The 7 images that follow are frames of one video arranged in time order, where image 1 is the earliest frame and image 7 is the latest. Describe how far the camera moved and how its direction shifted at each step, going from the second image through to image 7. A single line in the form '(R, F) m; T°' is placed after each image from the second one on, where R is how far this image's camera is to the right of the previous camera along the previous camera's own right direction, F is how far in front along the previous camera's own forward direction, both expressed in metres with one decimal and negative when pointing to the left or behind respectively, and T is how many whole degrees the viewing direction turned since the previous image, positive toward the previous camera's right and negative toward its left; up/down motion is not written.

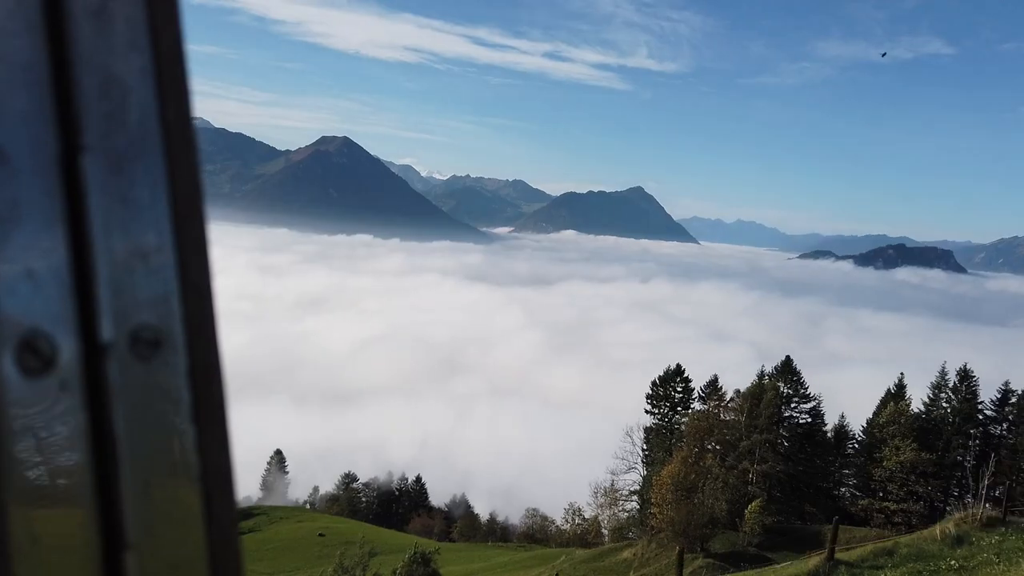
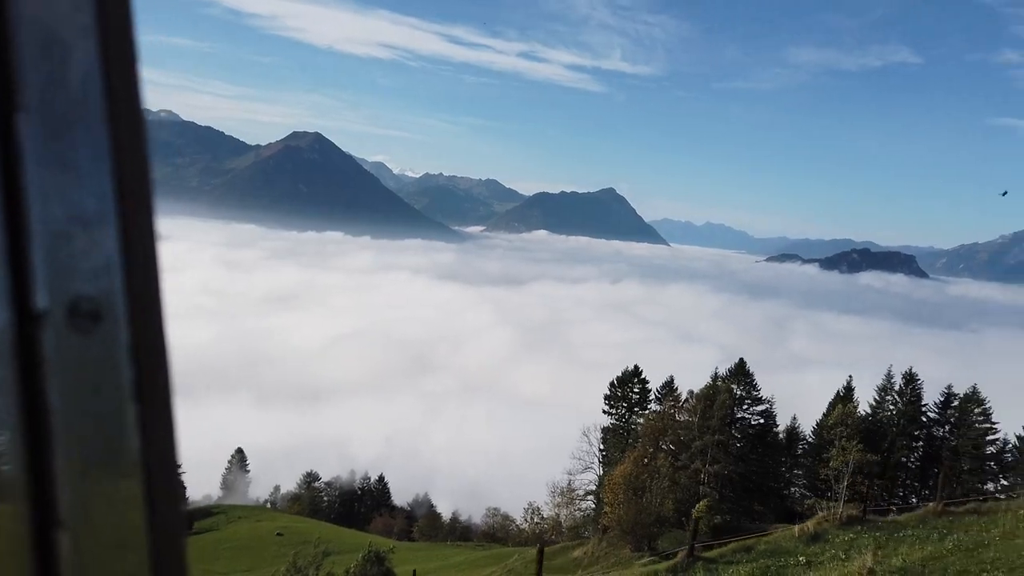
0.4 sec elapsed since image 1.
(+2.2, -1.0) m; +2°
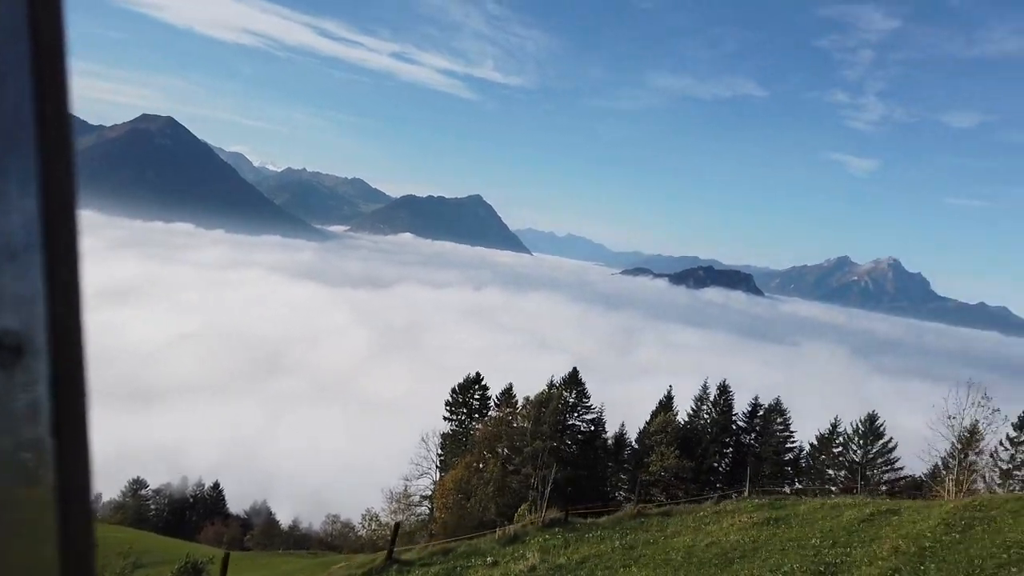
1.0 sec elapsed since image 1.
(+3.7, -1.6) m; +11°
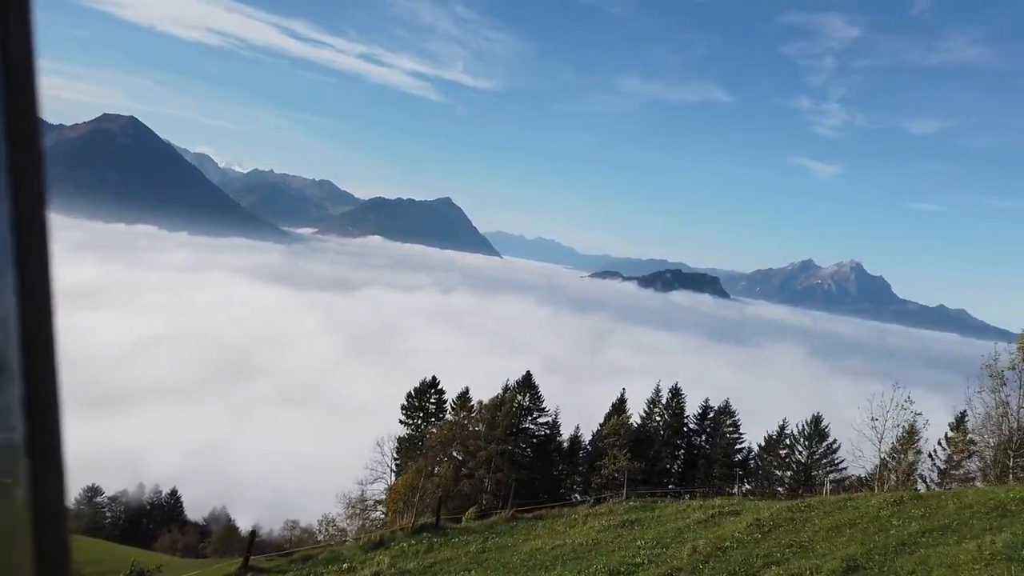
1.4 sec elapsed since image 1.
(+3.1, -0.7) m; +2°
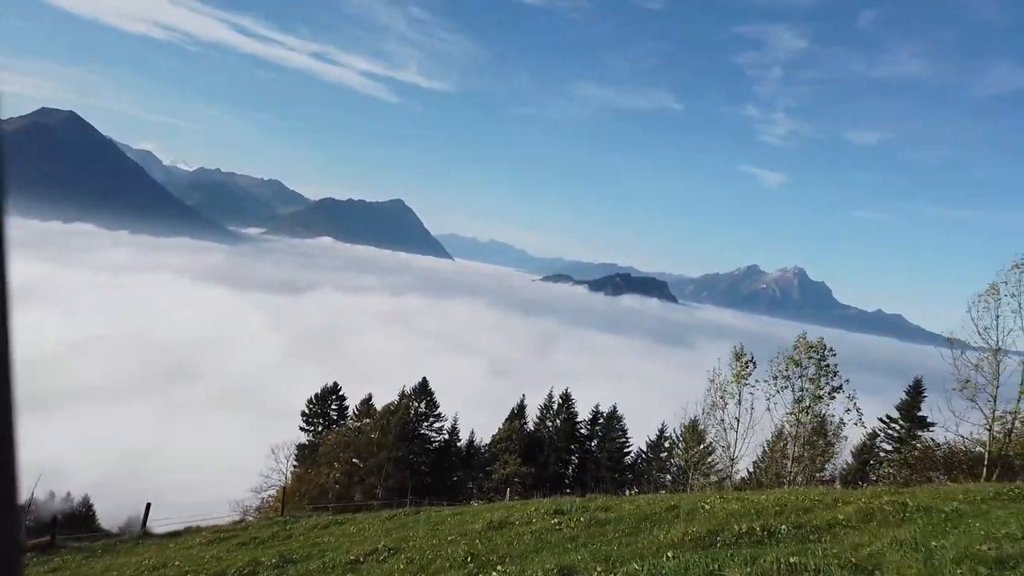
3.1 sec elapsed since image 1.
(+11.1, -2.4) m; +5°
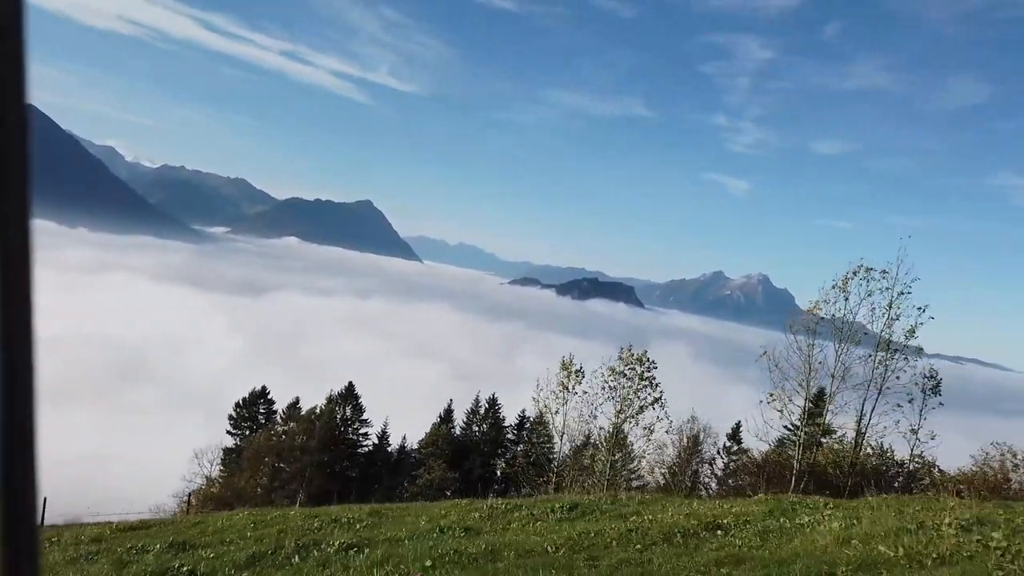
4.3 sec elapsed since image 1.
(+7.6, -0.9) m; +3°
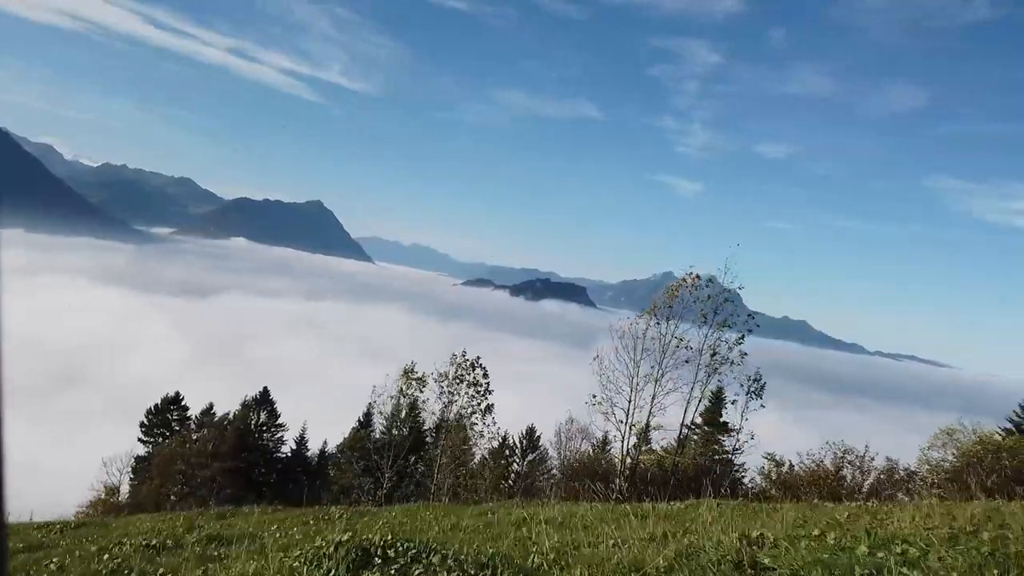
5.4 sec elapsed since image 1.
(+6.9, -0.7) m; +4°
